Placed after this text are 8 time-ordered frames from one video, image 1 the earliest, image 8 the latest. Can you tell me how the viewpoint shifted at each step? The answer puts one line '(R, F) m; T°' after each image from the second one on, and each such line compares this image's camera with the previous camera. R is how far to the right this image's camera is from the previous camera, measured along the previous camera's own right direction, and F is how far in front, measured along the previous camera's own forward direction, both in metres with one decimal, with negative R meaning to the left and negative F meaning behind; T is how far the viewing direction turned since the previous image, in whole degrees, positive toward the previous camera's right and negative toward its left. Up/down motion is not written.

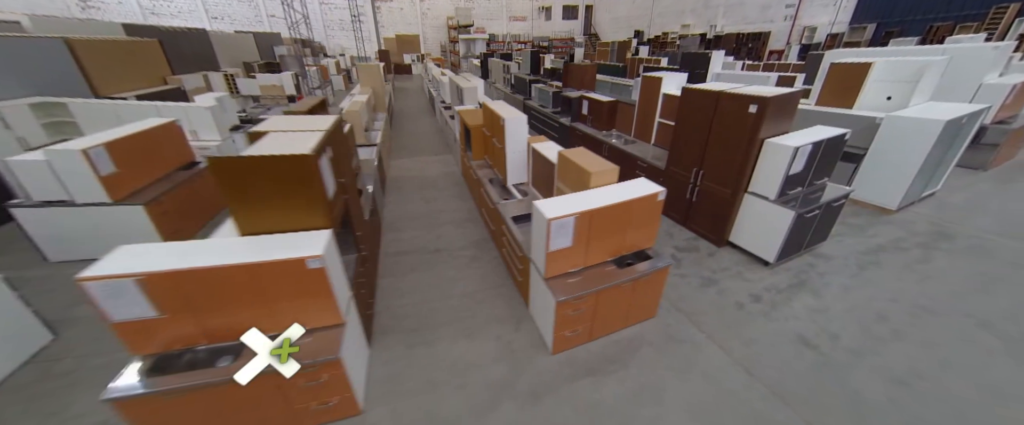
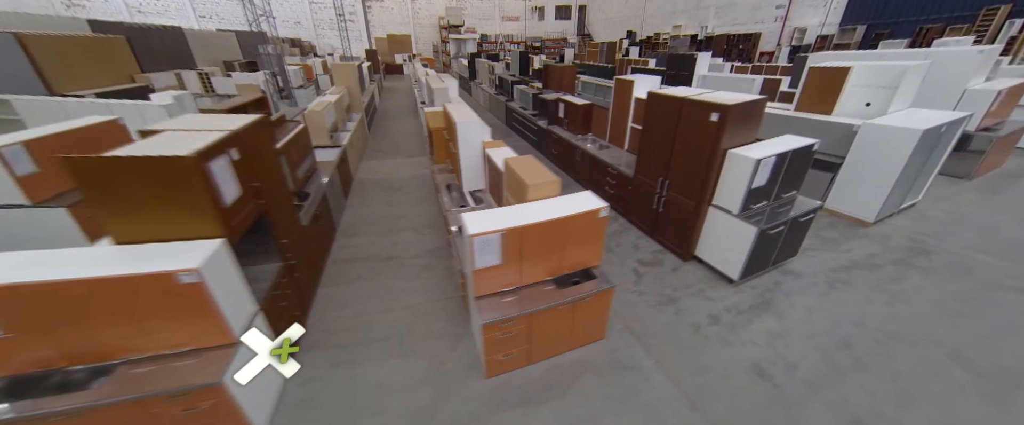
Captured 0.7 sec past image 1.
(+0.5, +0.2) m; 0°
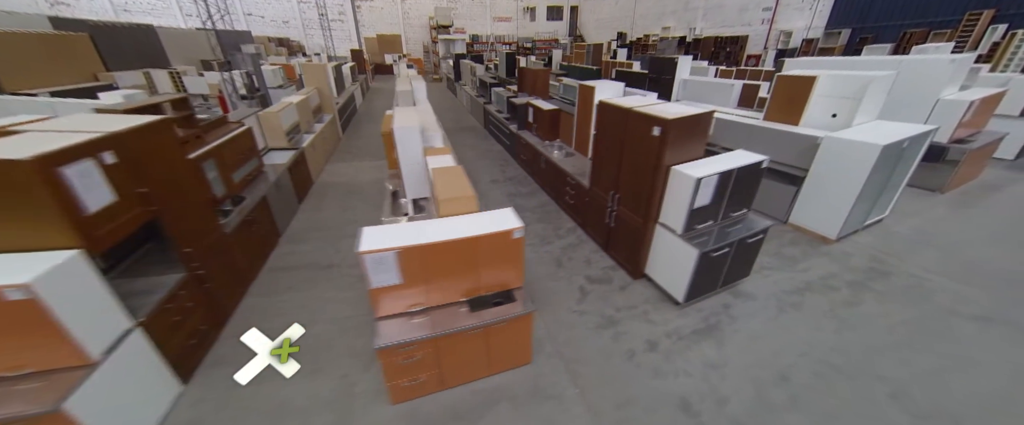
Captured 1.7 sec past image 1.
(+0.6, +0.2) m; 0°
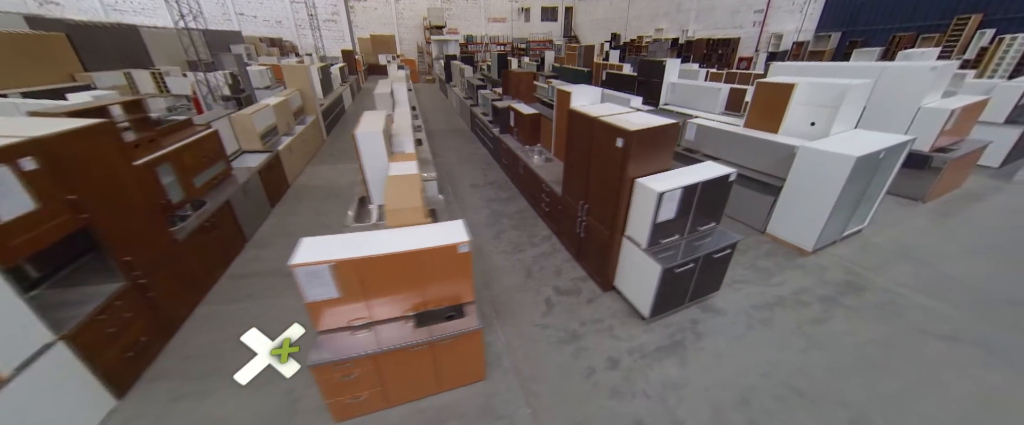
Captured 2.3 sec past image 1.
(+0.3, +0.1) m; 0°
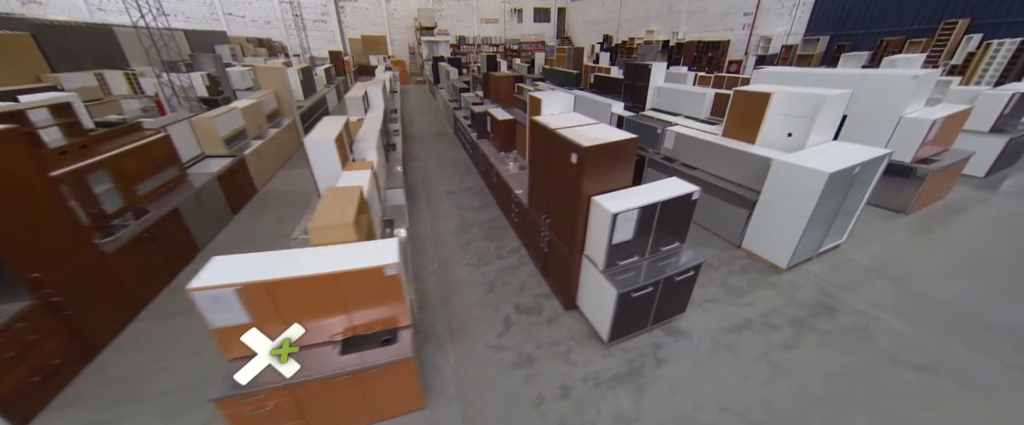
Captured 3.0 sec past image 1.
(+0.4, +0.2) m; 0°
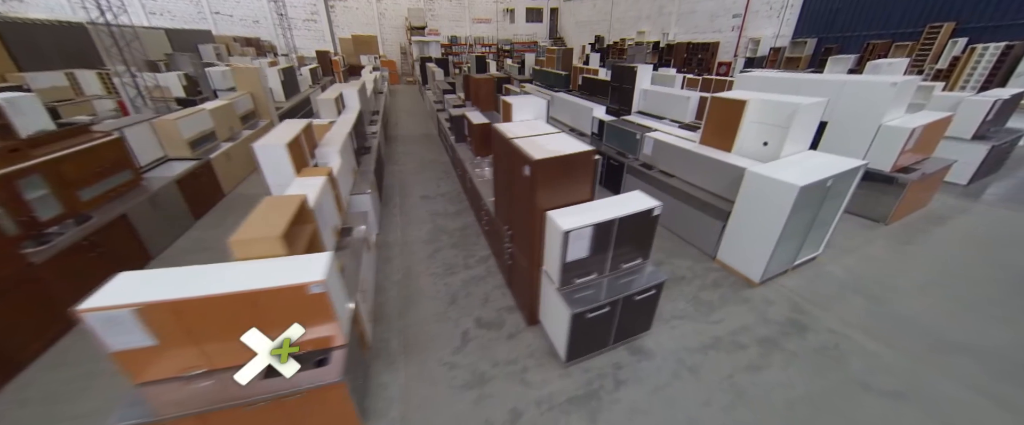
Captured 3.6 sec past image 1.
(+0.3, +0.1) m; 0°
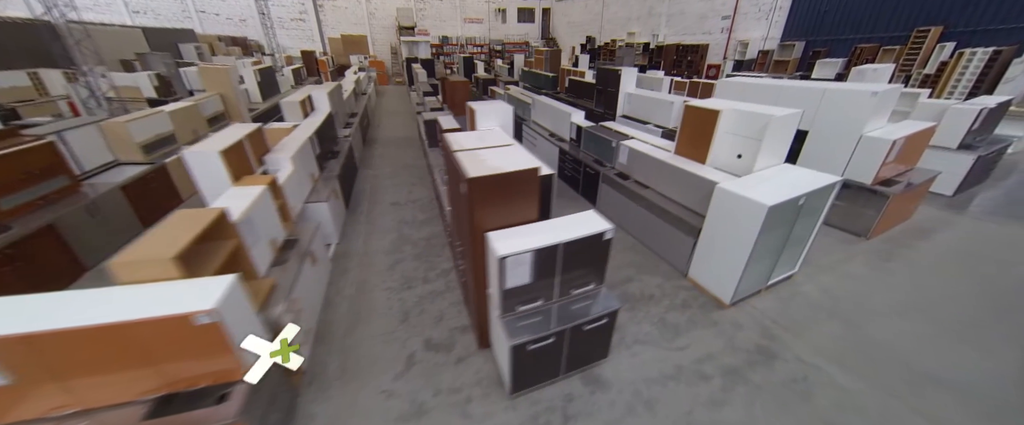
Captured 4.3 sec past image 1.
(+0.4, +0.2) m; 0°
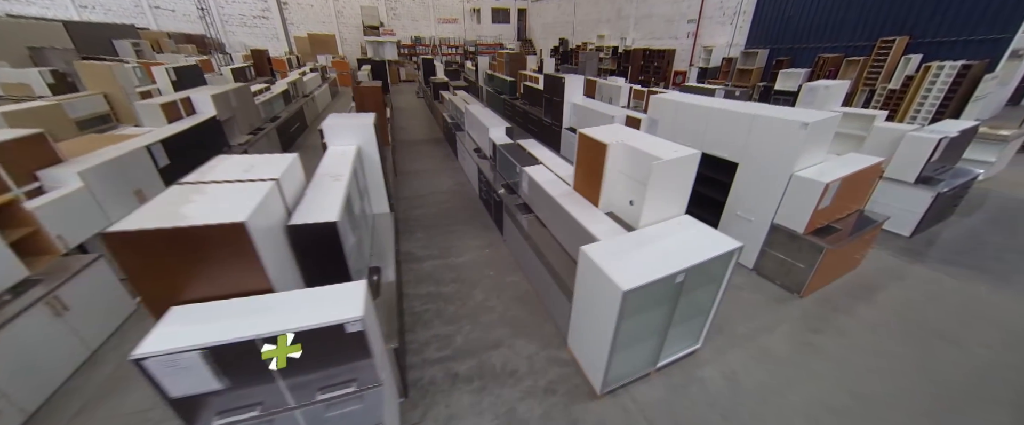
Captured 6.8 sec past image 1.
(+1.2, +0.6) m; 0°
